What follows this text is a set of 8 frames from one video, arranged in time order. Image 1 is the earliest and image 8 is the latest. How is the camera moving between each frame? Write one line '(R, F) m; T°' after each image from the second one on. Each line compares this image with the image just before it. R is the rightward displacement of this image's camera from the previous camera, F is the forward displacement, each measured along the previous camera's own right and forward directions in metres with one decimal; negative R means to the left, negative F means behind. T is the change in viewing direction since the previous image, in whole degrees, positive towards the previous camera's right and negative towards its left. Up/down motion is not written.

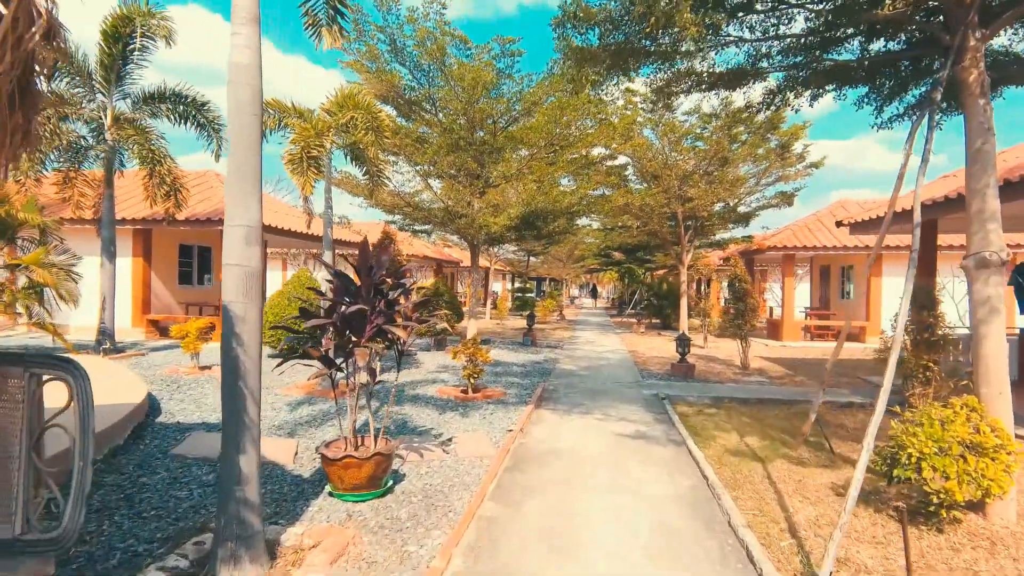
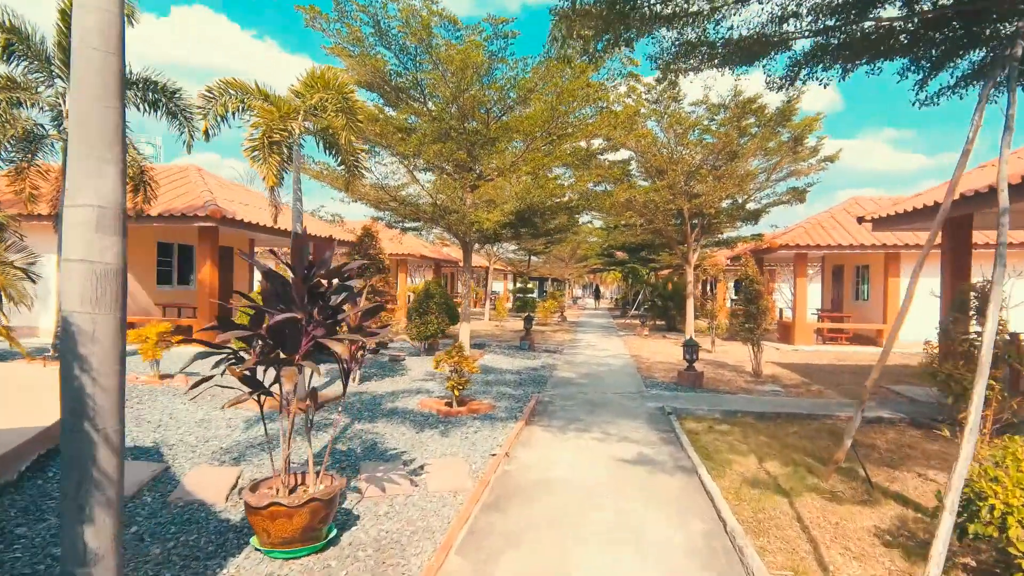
(+0.2, +0.8) m; 0°
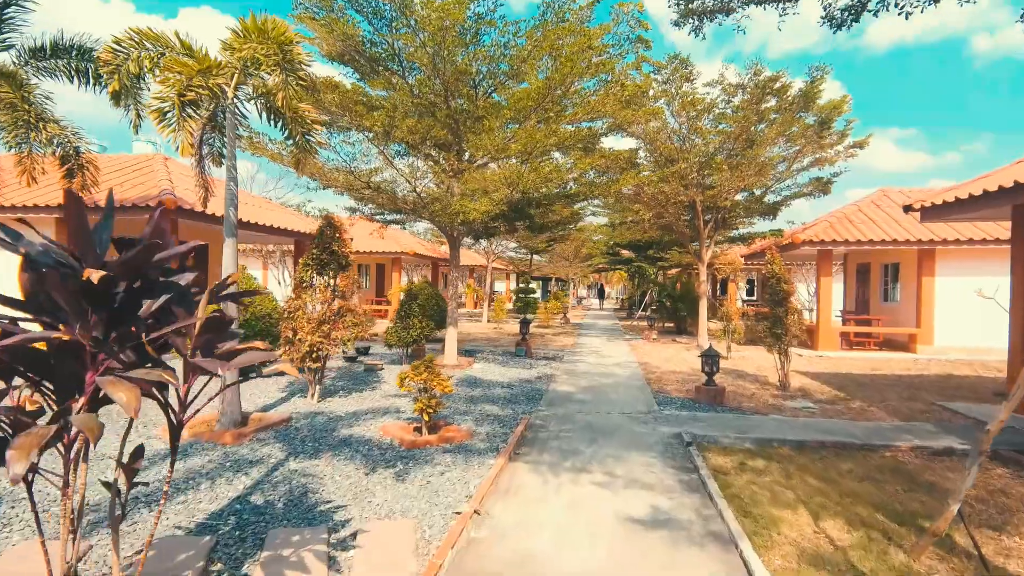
(+0.2, +1.3) m; 0°
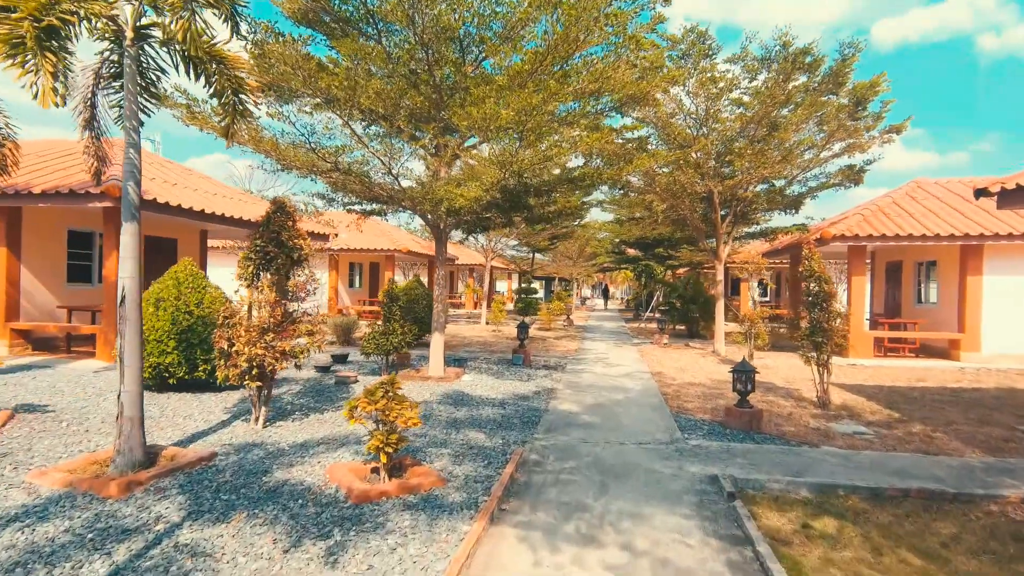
(+0.1, +1.3) m; 0°
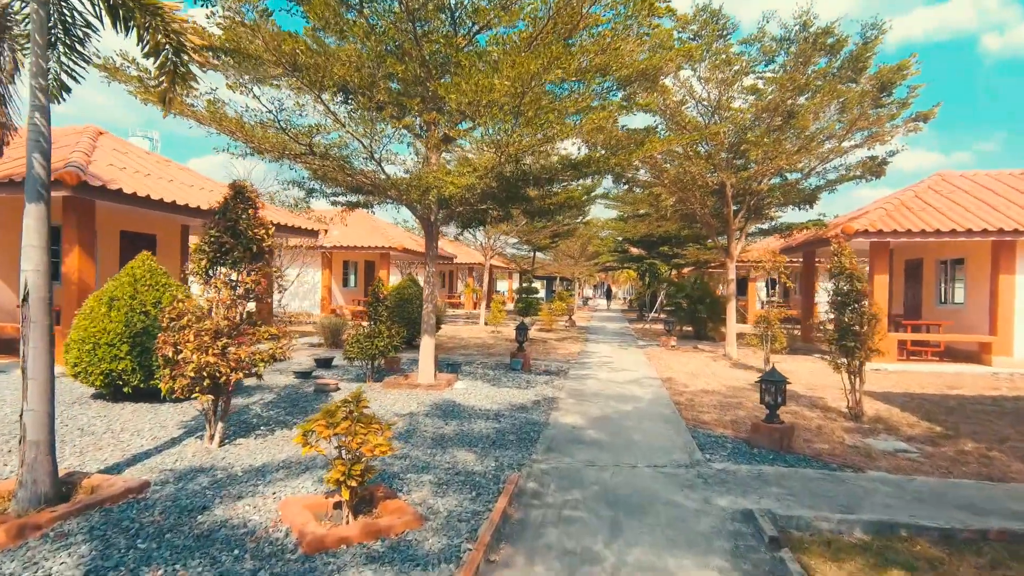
(+0.1, +0.8) m; 0°
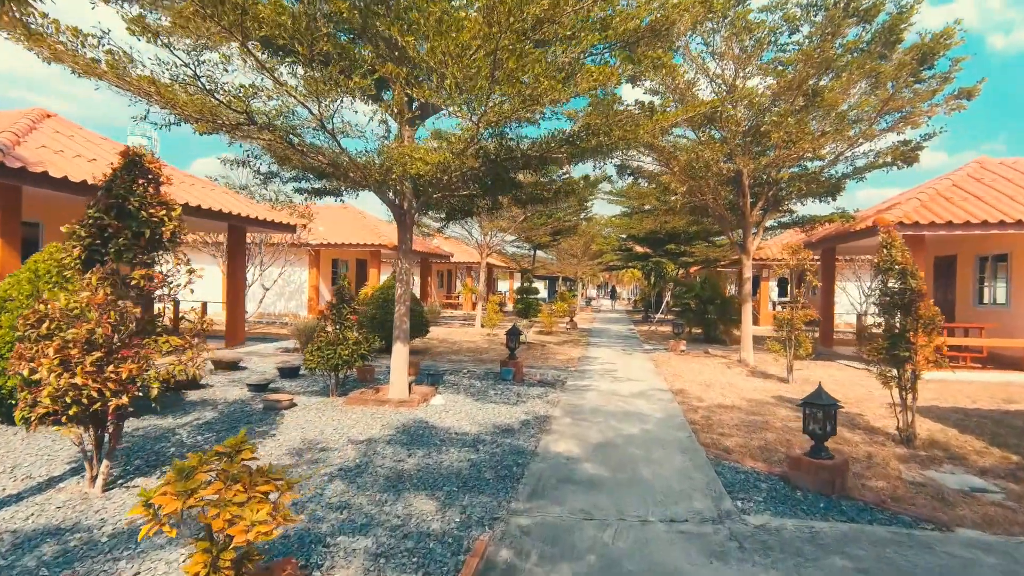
(+0.2, +1.2) m; 0°
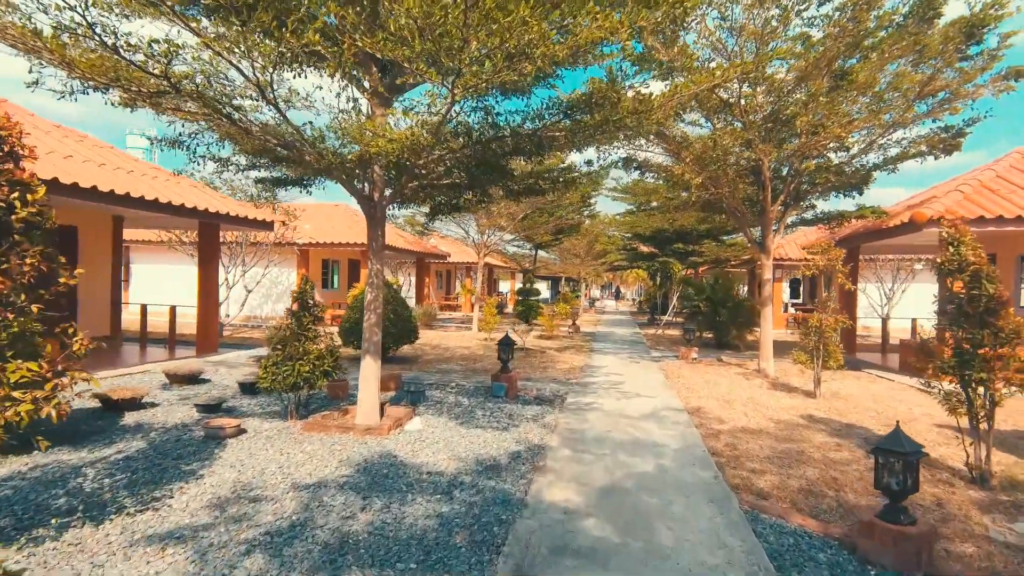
(+0.1, +1.0) m; 0°
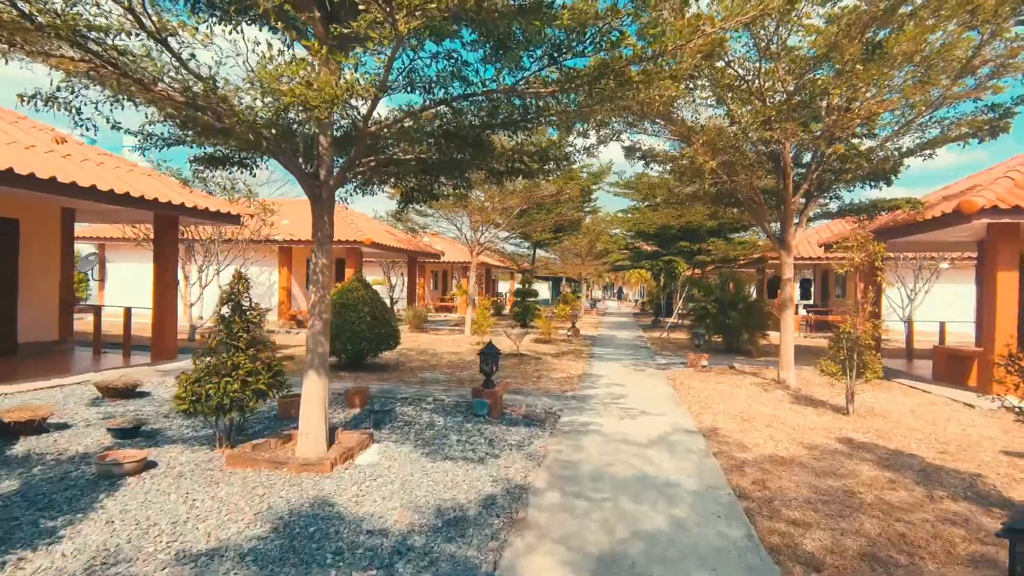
(+0.2, +1.1) m; 0°
